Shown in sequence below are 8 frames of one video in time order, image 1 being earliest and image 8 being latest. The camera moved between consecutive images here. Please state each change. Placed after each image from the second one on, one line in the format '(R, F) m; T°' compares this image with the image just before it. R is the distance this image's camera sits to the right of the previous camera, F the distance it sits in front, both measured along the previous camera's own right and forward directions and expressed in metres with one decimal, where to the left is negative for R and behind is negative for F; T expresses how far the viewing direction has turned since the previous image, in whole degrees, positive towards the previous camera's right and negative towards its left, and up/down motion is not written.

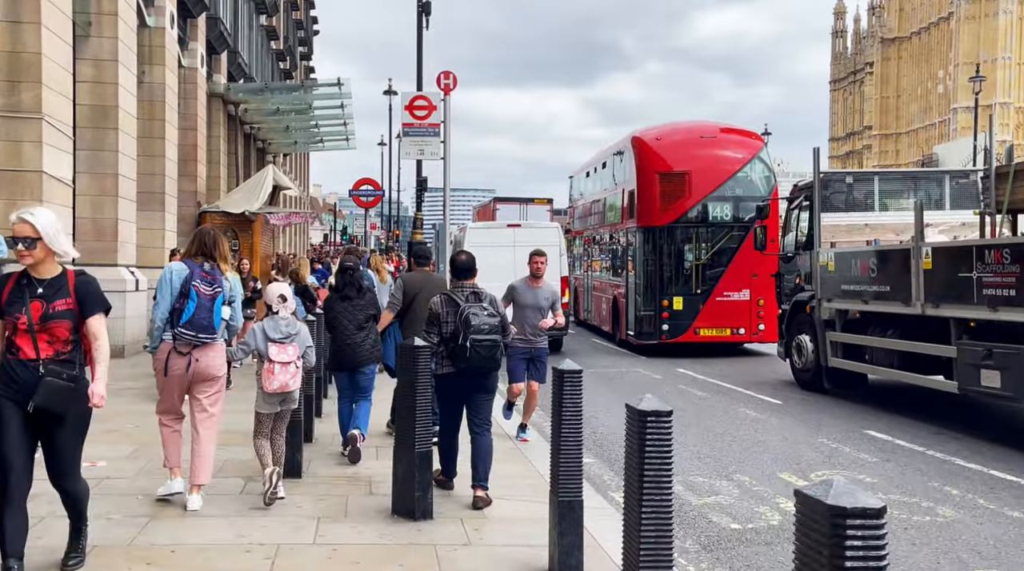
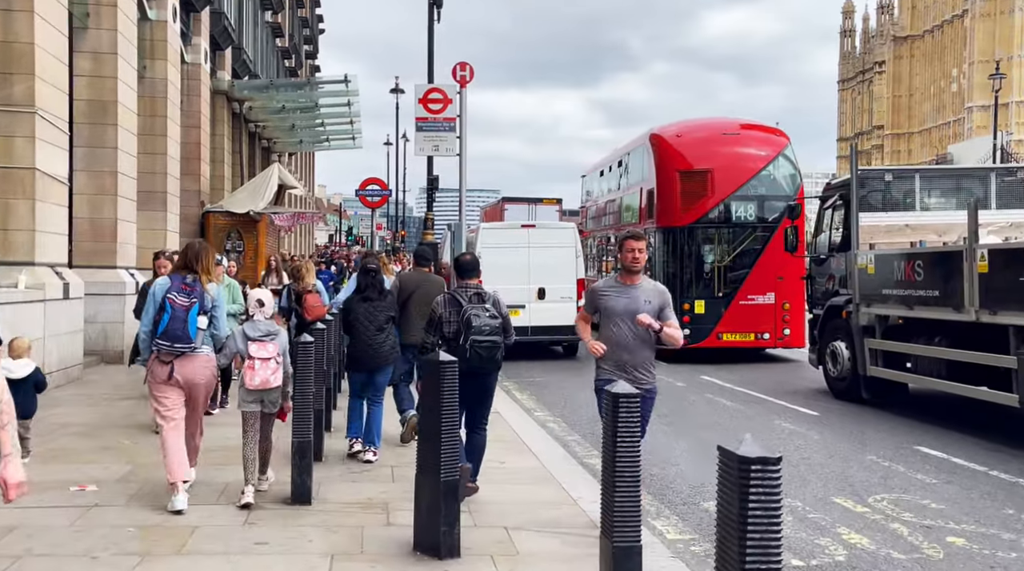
(-0.2, +0.7) m; 0°
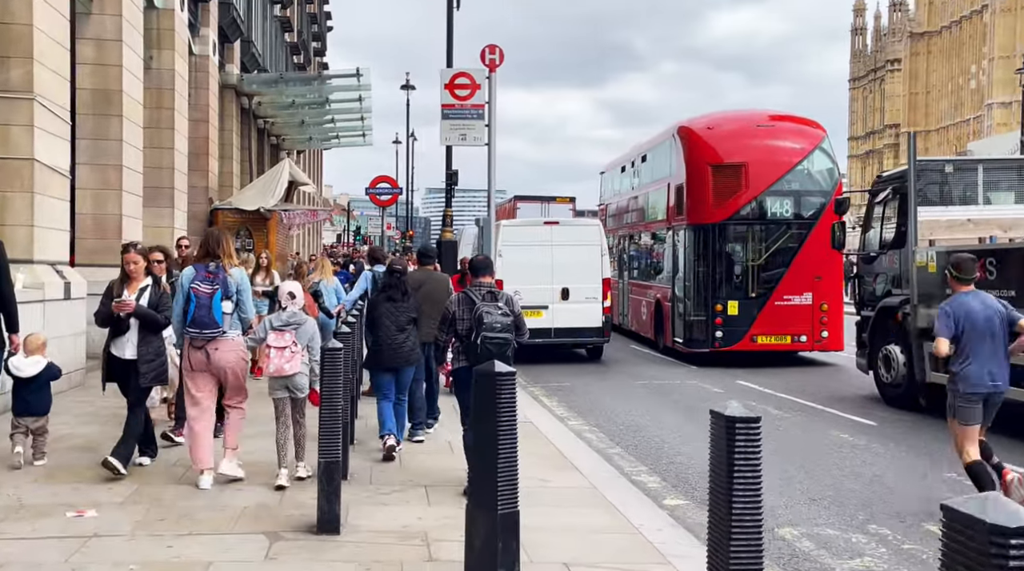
(-0.3, +0.8) m; 0°
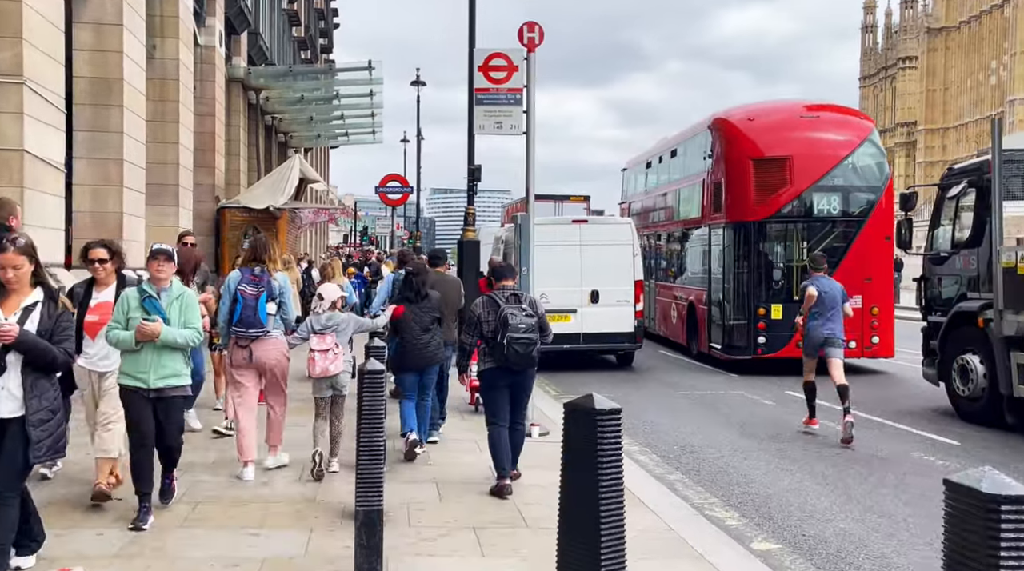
(-0.3, +1.1) m; 0°
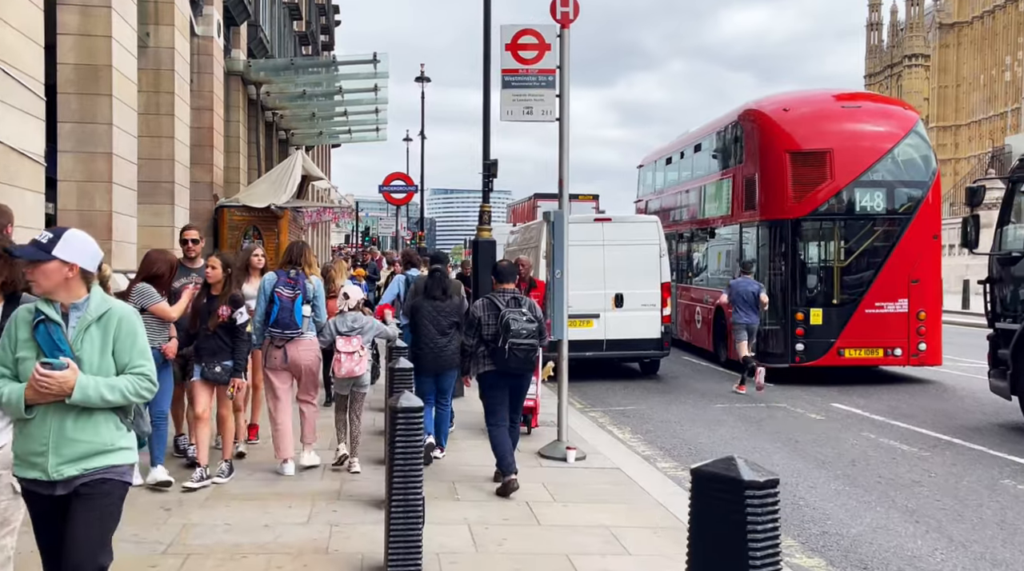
(-0.3, +1.1) m; 0°
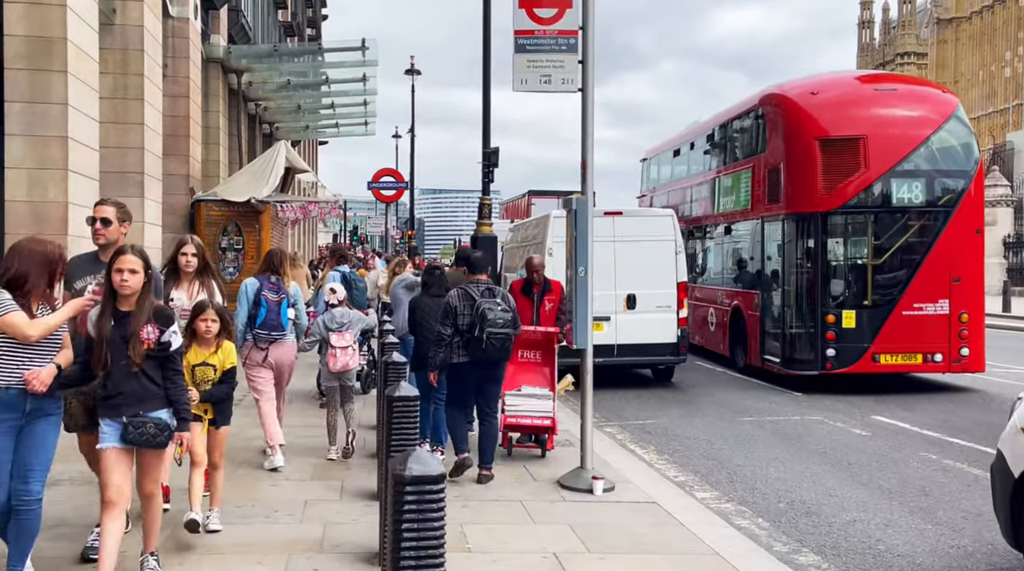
(-0.2, +1.4) m; +1°
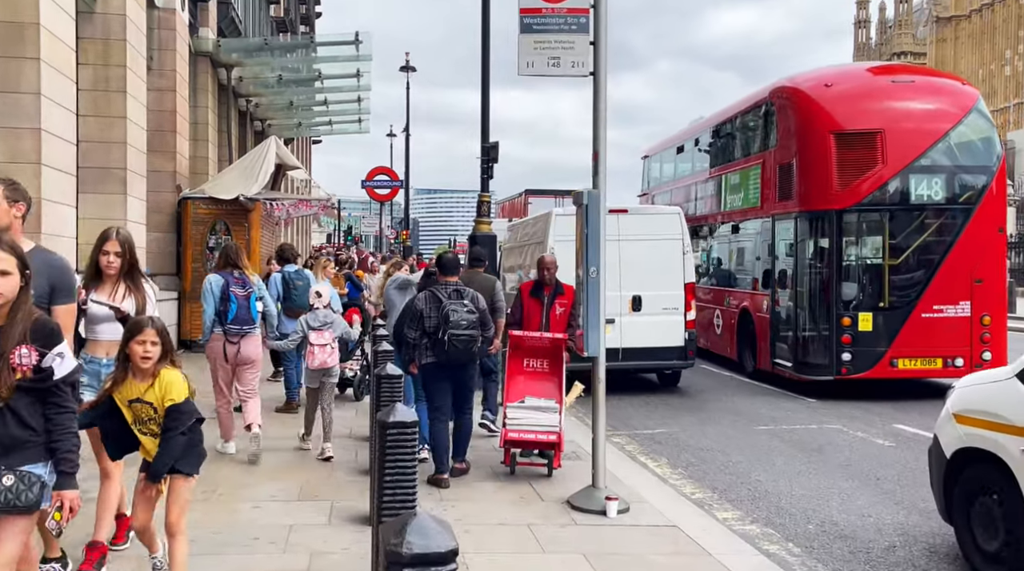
(-0.1, +0.7) m; 0°
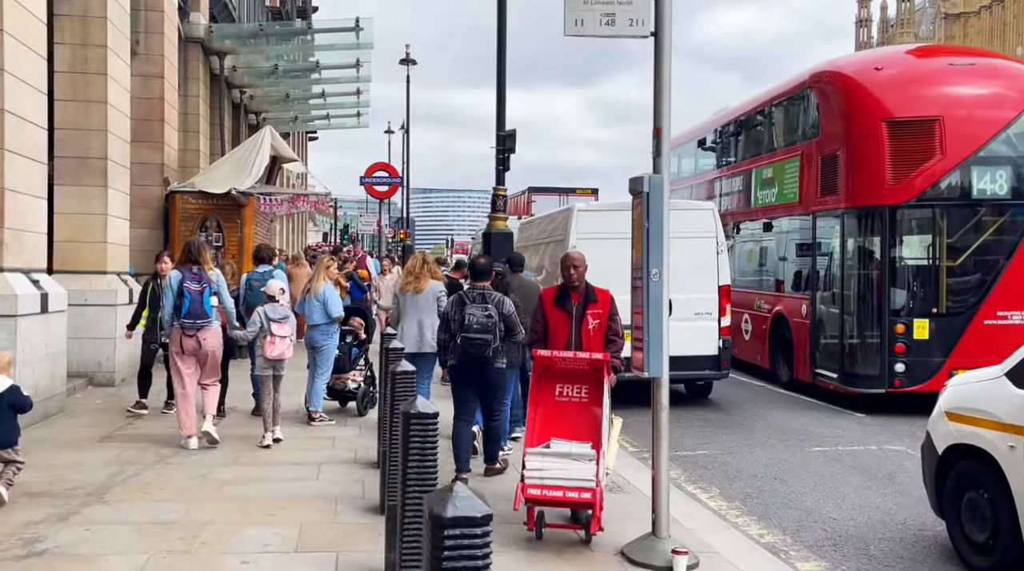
(-0.3, +1.3) m; 0°
